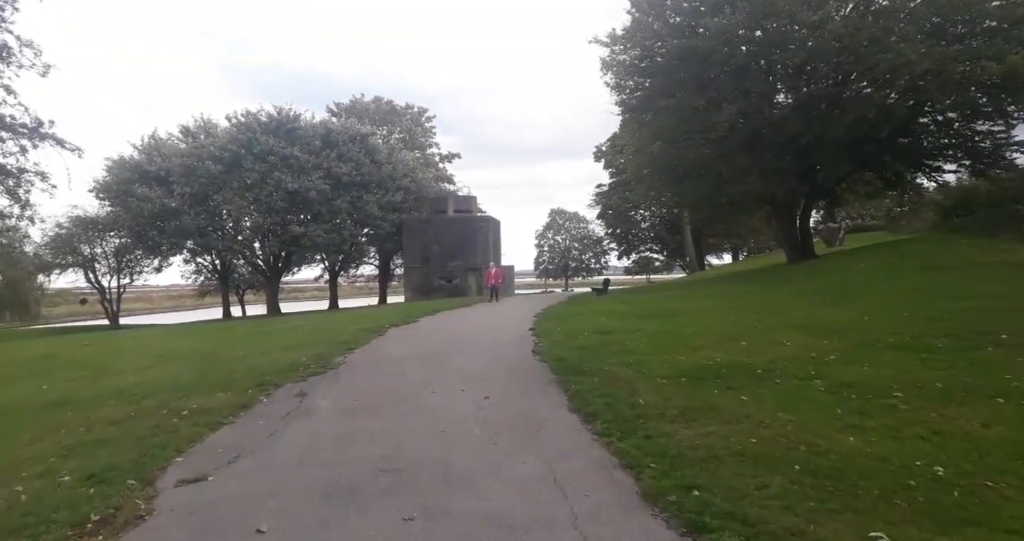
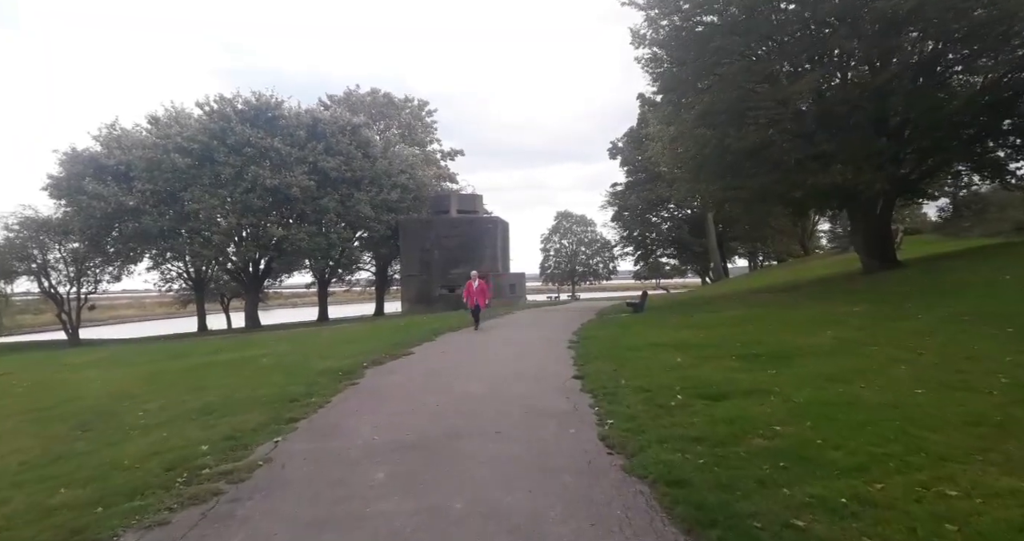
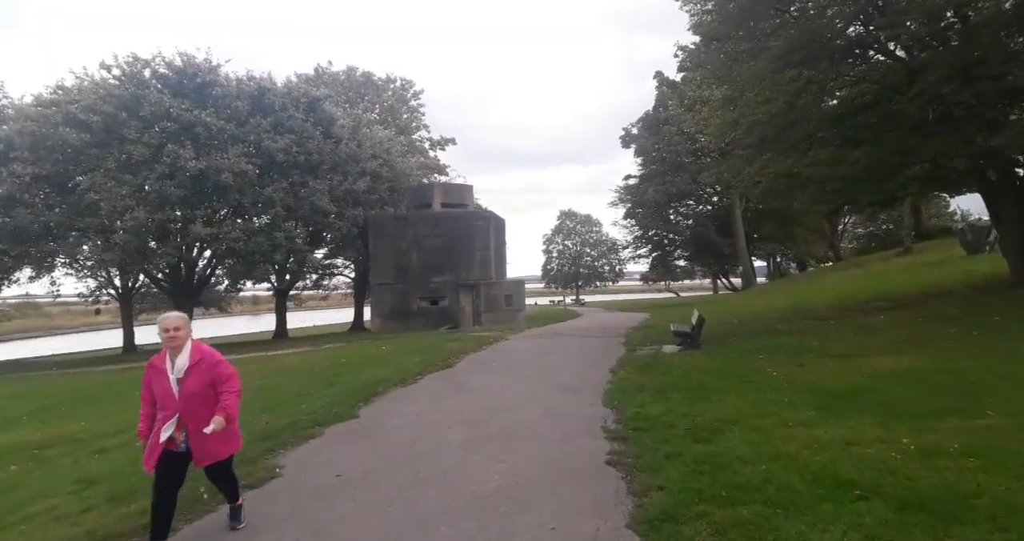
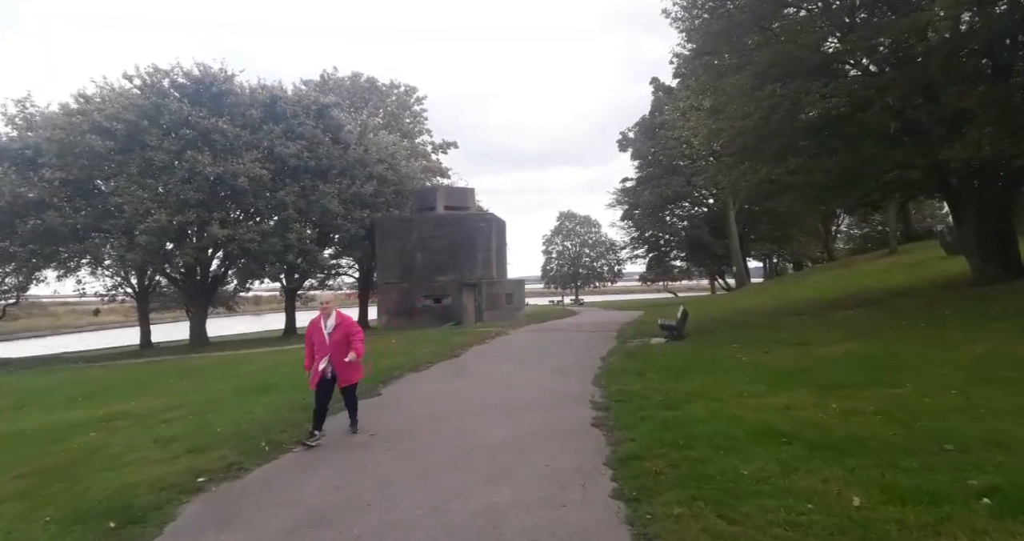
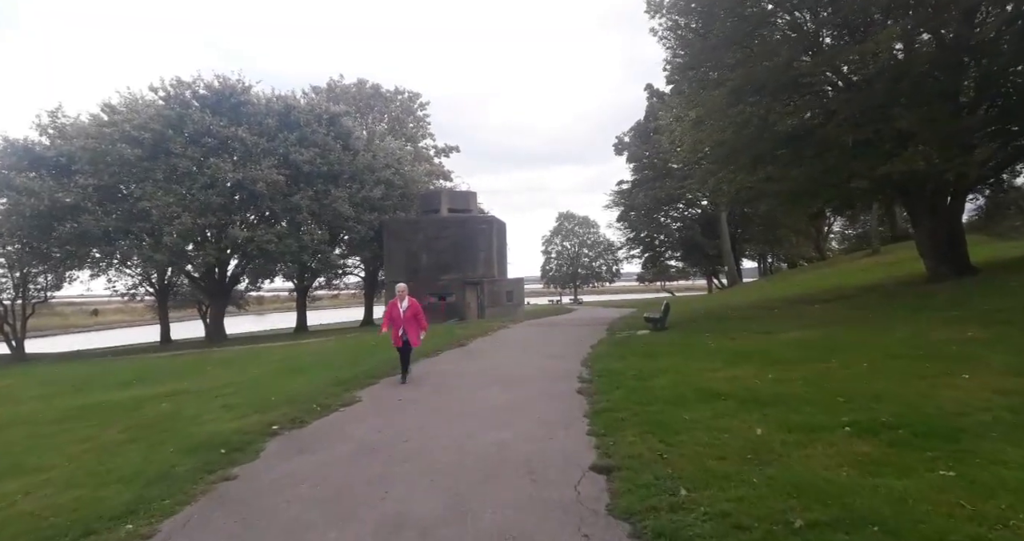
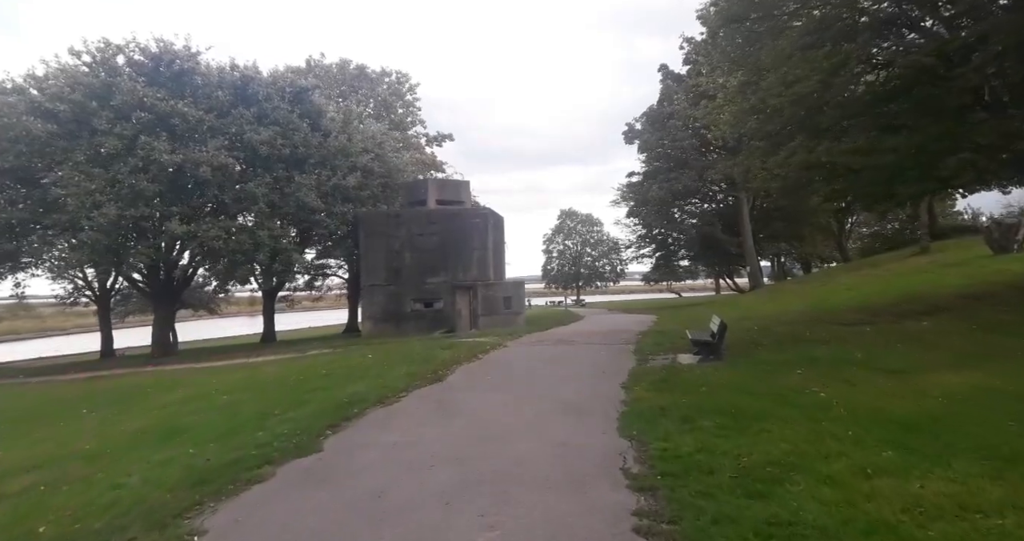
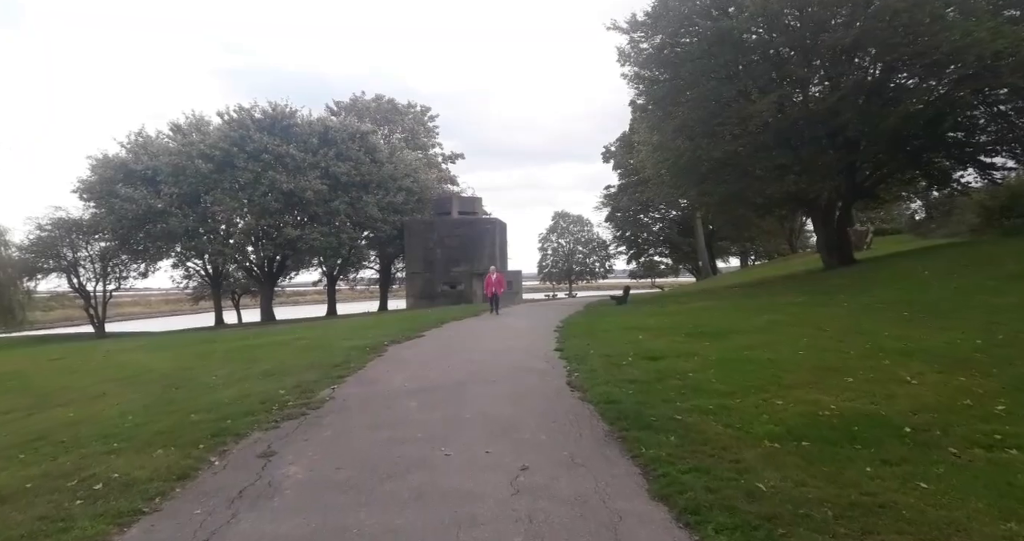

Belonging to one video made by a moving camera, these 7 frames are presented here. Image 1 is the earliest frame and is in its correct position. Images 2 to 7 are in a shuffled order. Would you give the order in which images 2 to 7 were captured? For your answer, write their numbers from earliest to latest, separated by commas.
7, 2, 5, 4, 3, 6
